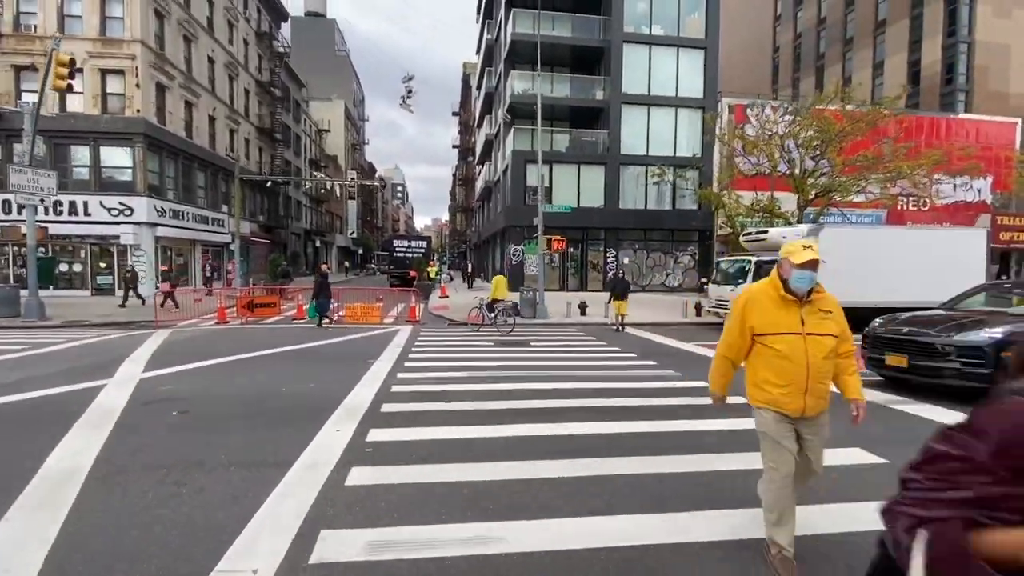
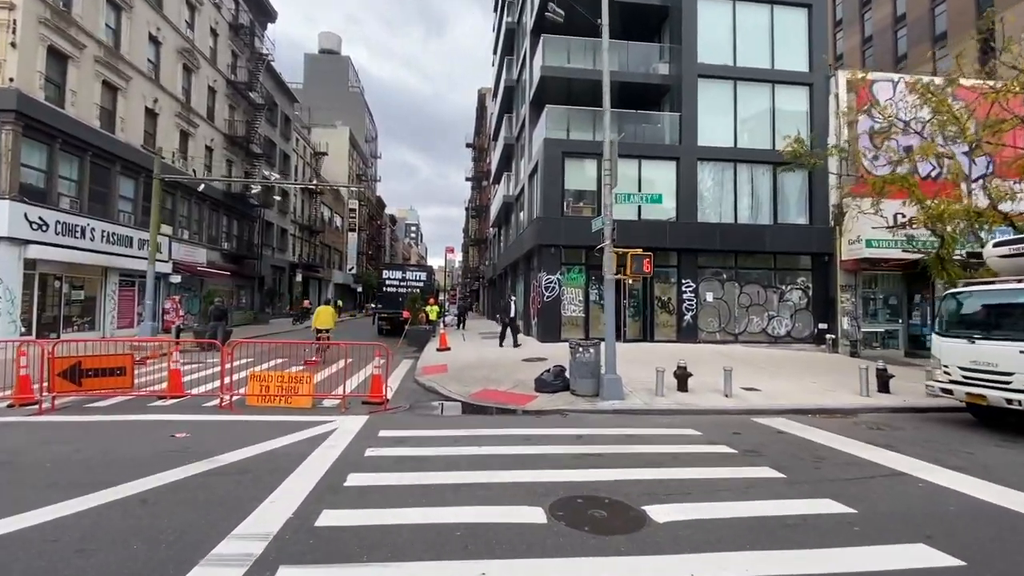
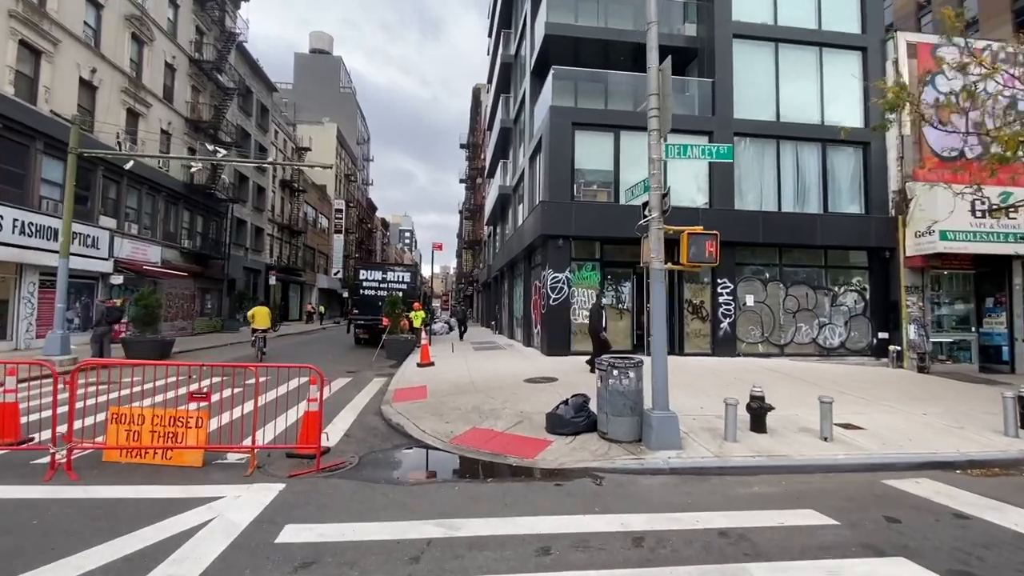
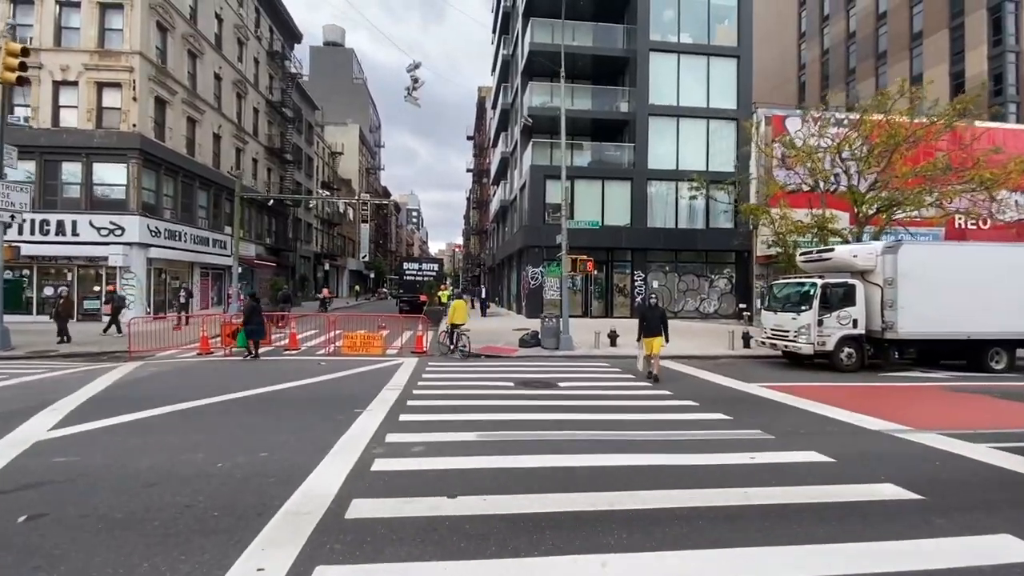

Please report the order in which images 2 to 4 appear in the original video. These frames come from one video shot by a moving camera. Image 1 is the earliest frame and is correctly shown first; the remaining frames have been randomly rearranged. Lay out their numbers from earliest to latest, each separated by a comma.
4, 2, 3
